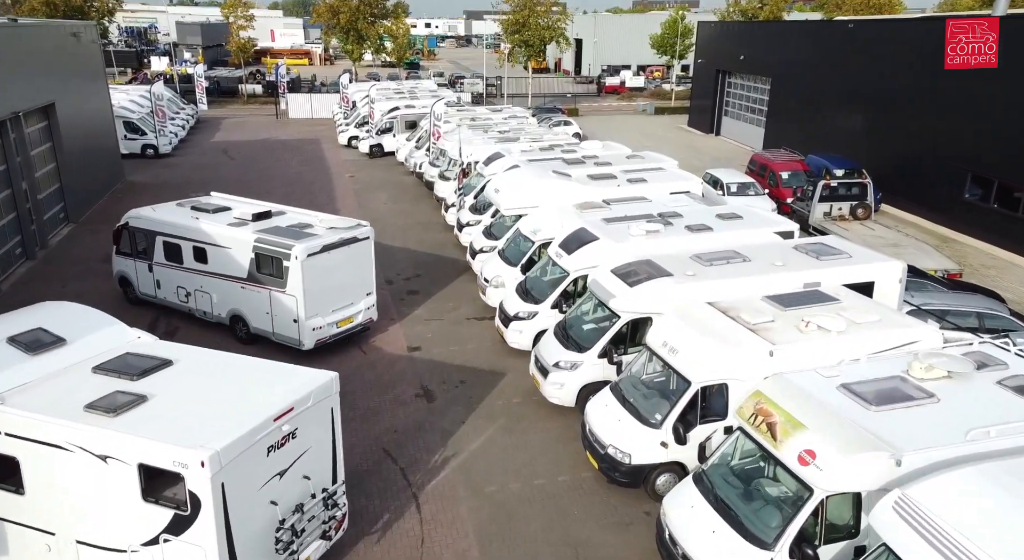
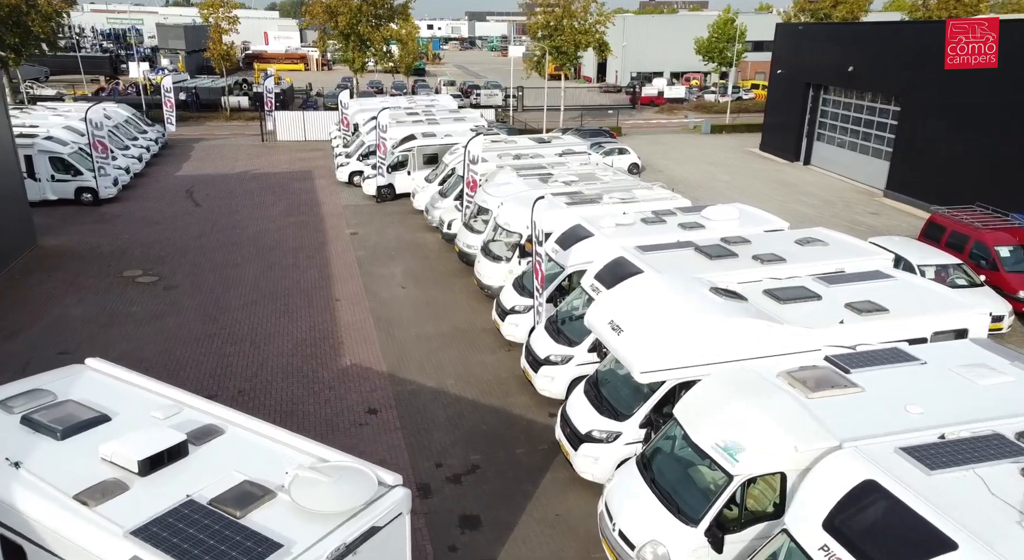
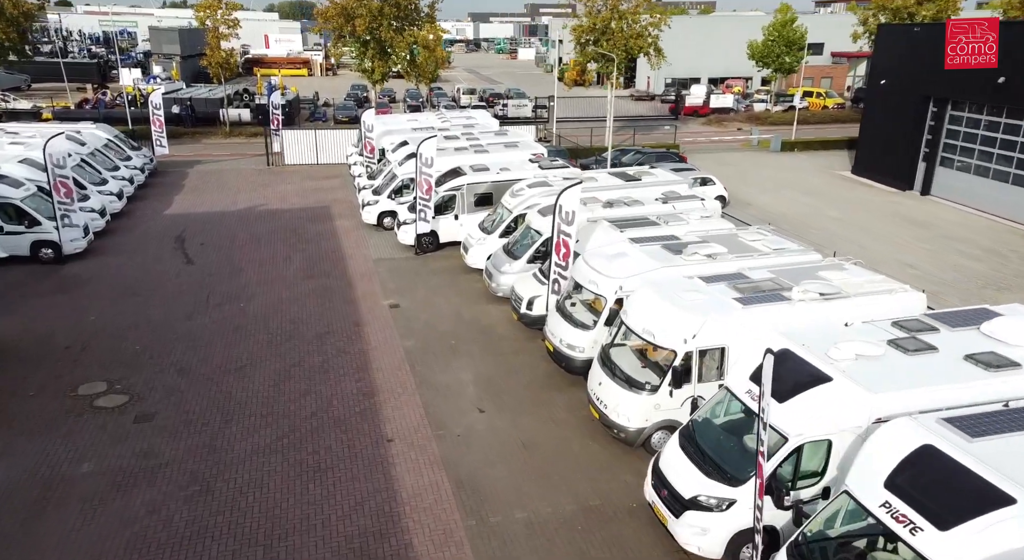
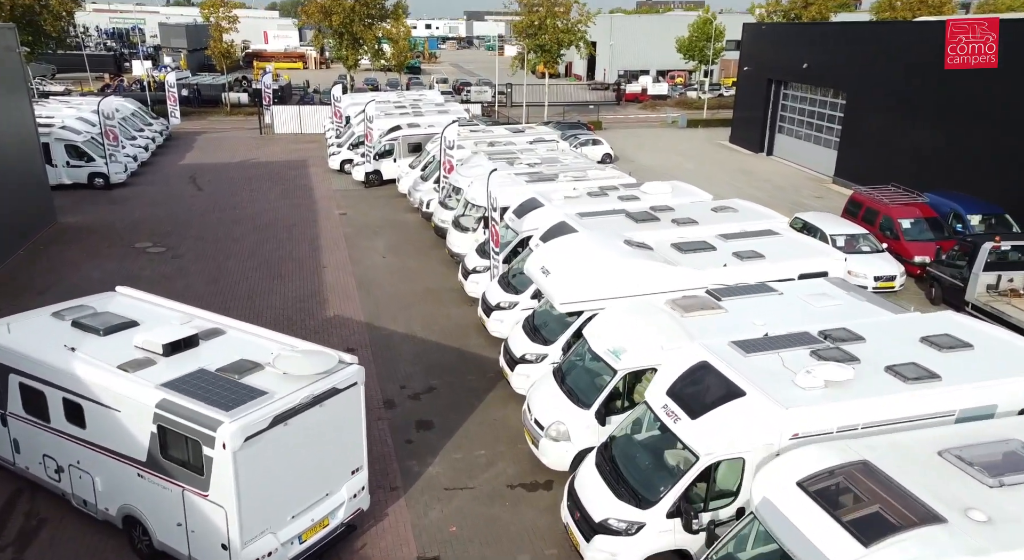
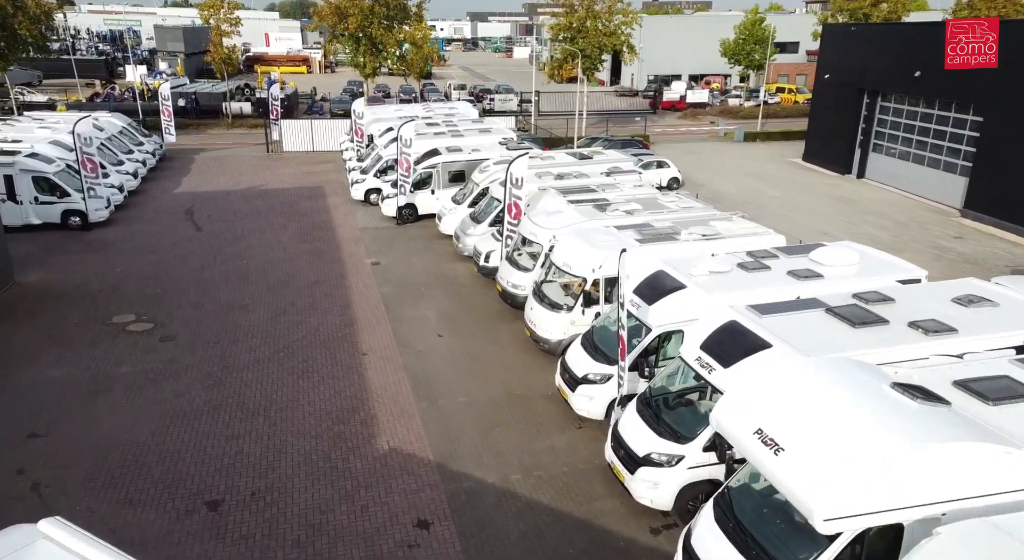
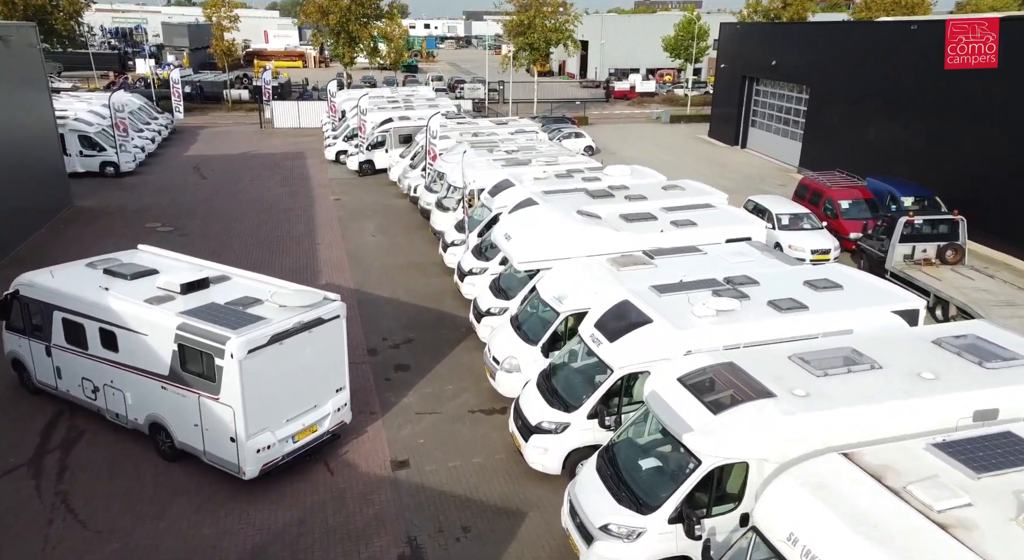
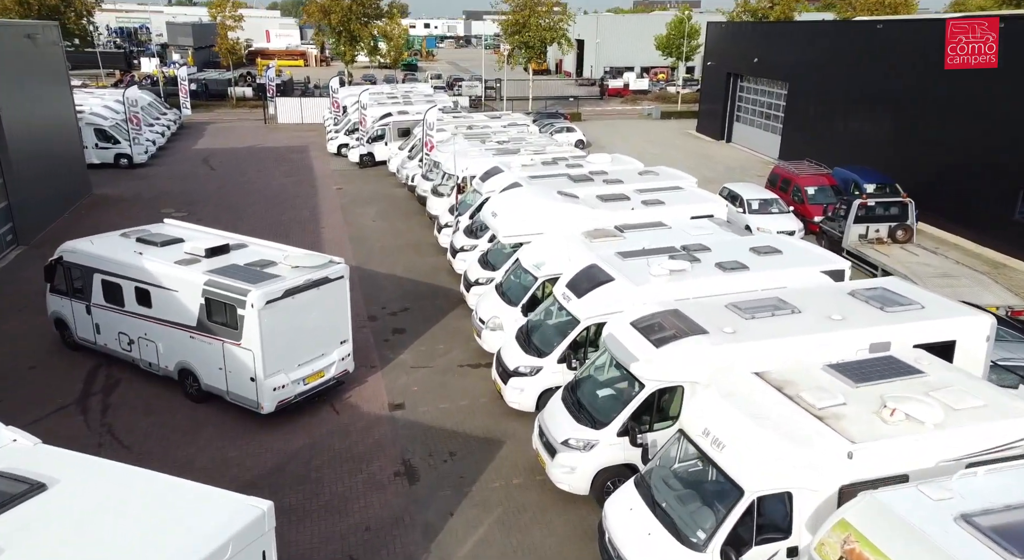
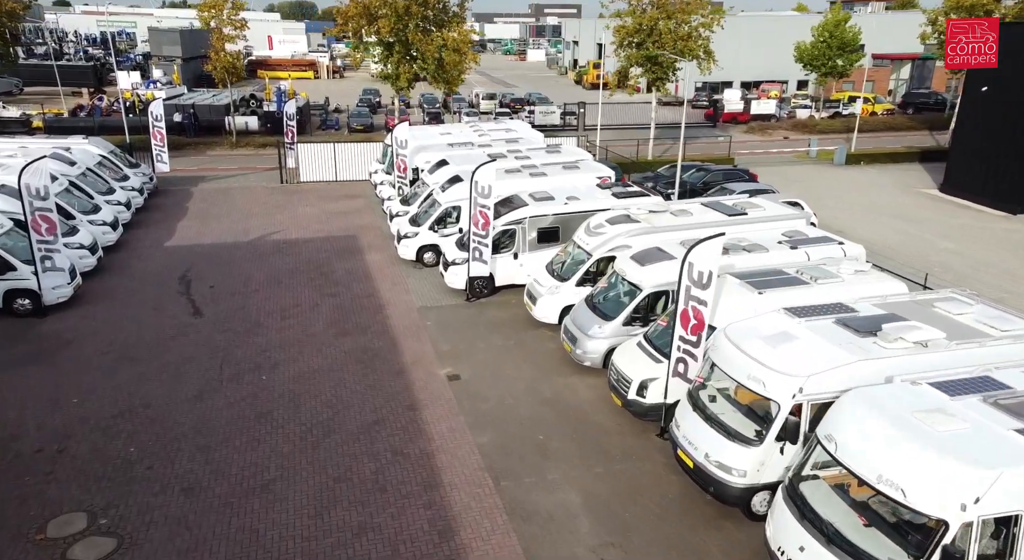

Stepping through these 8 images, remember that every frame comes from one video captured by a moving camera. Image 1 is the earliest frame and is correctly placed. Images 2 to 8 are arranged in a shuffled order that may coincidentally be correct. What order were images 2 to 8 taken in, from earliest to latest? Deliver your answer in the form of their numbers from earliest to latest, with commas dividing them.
7, 6, 4, 2, 5, 3, 8
